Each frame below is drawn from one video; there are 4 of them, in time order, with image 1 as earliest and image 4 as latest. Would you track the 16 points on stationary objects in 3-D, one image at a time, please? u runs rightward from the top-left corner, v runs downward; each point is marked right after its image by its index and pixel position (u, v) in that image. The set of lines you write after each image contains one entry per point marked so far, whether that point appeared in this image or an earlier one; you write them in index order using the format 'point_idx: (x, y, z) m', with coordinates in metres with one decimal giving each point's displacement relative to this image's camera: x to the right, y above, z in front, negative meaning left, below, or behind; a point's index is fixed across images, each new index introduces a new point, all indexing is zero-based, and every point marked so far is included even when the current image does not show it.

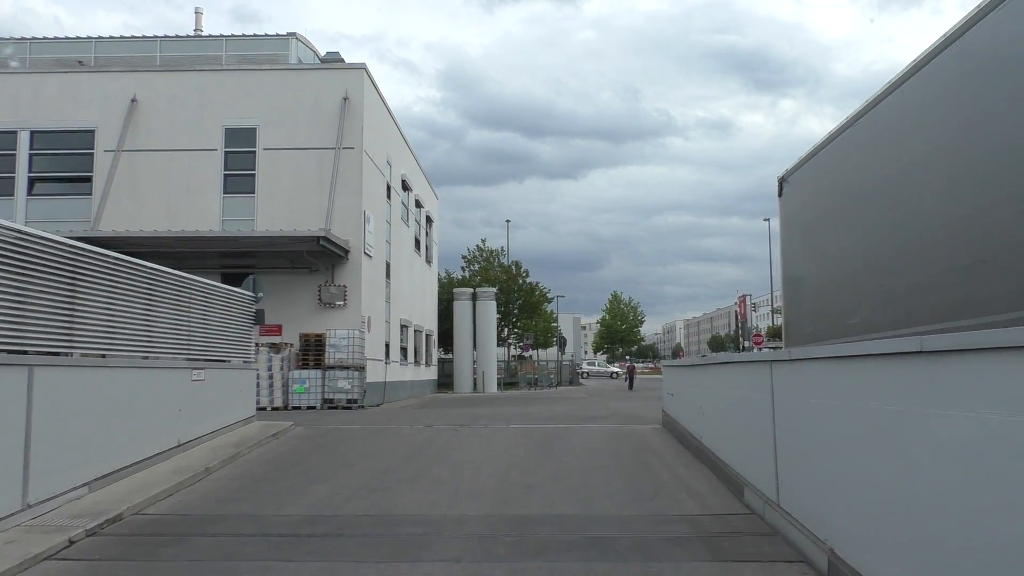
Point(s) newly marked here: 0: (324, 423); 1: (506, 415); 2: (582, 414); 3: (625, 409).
0: (-3.4, -2.5, +15.1) m
1: (-0.1, -2.7, +17.5) m
2: (+1.4, -2.6, +17.1) m
3: (+2.5, -2.7, +18.4) m
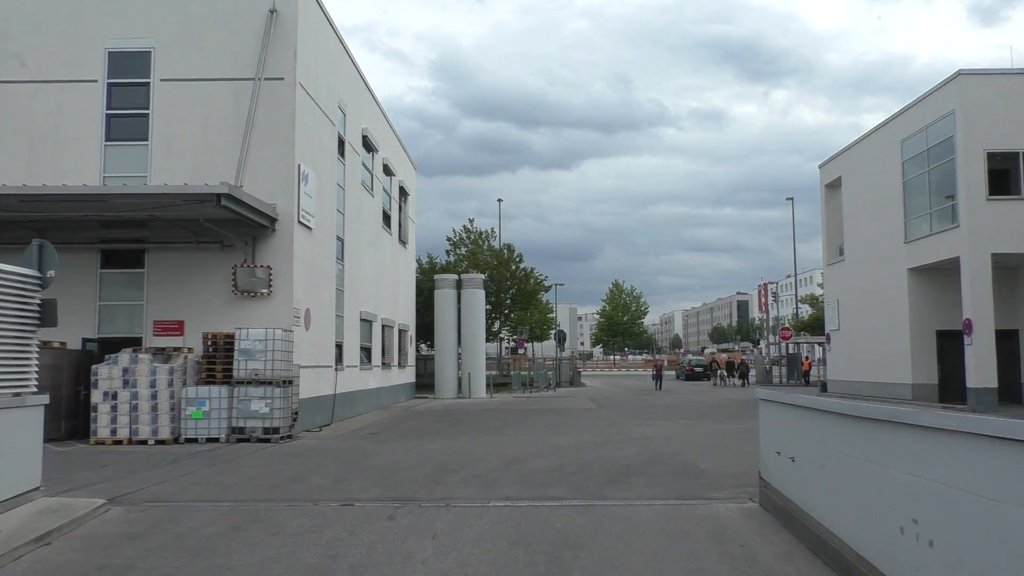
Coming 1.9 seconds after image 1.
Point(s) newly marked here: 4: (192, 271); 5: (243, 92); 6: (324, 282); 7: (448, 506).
0: (-3.6, -2.2, +9.1) m
1: (-0.3, -2.4, +11.5) m
2: (+1.2, -2.3, +11.2) m
3: (+2.3, -2.4, +12.5) m
4: (-6.3, +0.3, +16.2) m
5: (-5.4, +3.9, +16.4) m
6: (-4.2, +0.1, +18.6) m
7: (-0.6, -2.1, +7.8) m
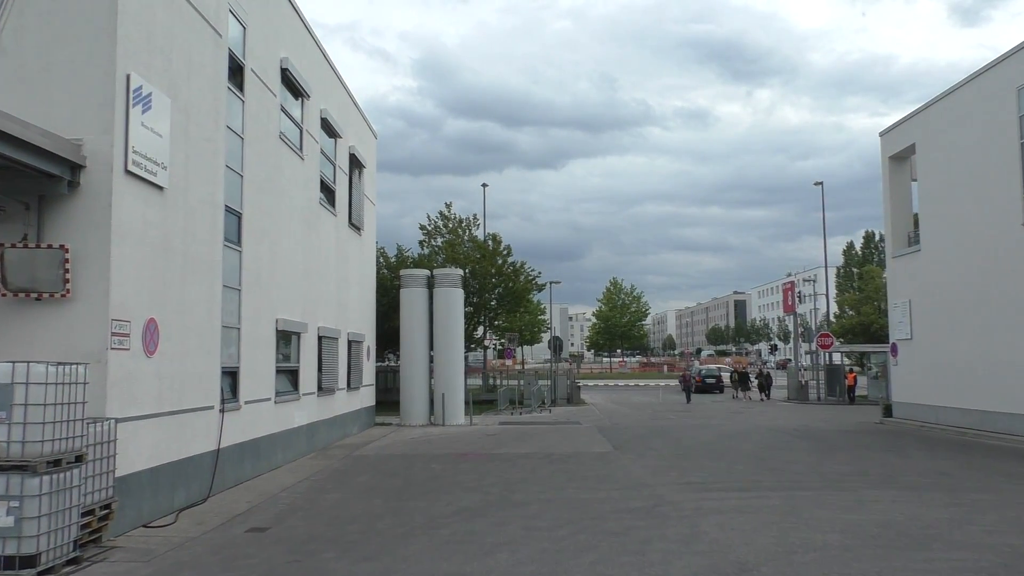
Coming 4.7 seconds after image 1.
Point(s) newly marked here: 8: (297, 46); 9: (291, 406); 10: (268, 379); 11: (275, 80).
0: (-3.7, -2.2, +2.3) m
1: (-0.5, -2.3, +4.8) m
2: (+1.1, -2.3, +4.4) m
3: (+2.2, -2.4, +5.7) m
4: (-6.5, +0.4, +9.3) m
5: (-5.6, +4.0, +9.6) m
6: (-4.5, +0.2, +11.8) m
7: (-0.7, -2.0, +1.1) m
8: (-4.5, +5.1, +17.3) m
9: (-4.5, -2.4, +16.8) m
10: (-4.5, -1.7, +15.2) m
11: (-4.6, +4.0, +15.9) m
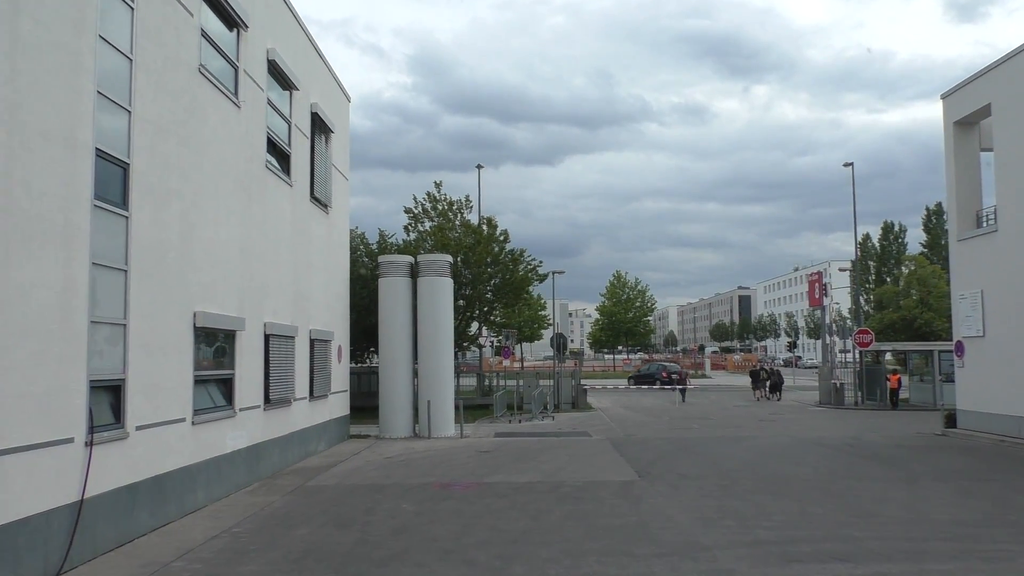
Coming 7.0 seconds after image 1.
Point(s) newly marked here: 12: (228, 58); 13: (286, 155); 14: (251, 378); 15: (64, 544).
0: (-3.8, -2.0, -1.6) m
1: (-0.5, -2.1, +0.9) m
2: (+1.0, -2.1, +0.5) m
3: (+2.1, -2.1, +1.9) m
4: (-6.6, +0.6, +5.4) m
5: (-5.6, +4.2, +5.6) m
6: (-4.5, +0.4, +7.8) m
7: (-0.7, -1.9, -2.8) m
8: (-4.6, +5.4, +13.3) m
9: (-4.5, -2.1, +12.9) m
10: (-4.5, -1.5, +11.3) m
11: (-4.6, +4.3, +12.0) m
12: (-4.6, +3.8, +13.5) m
13: (-4.6, +2.7, +16.9) m
14: (-4.6, -1.5, +14.3) m
15: (-4.5, -2.6, +8.2) m
